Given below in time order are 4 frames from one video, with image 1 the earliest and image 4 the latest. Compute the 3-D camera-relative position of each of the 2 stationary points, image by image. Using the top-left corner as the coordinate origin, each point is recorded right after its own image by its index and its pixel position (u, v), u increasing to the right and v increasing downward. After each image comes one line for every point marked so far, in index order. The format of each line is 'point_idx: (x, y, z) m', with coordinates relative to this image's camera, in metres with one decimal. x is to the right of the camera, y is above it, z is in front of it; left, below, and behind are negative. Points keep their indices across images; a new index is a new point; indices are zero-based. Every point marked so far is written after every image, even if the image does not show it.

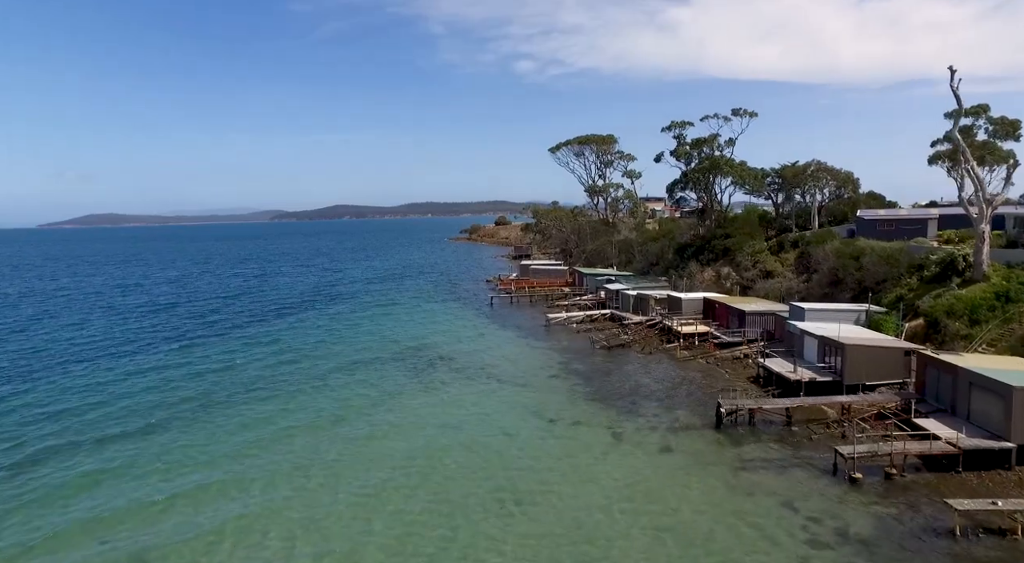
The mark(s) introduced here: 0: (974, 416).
0: (+14.1, -4.2, +19.0) m
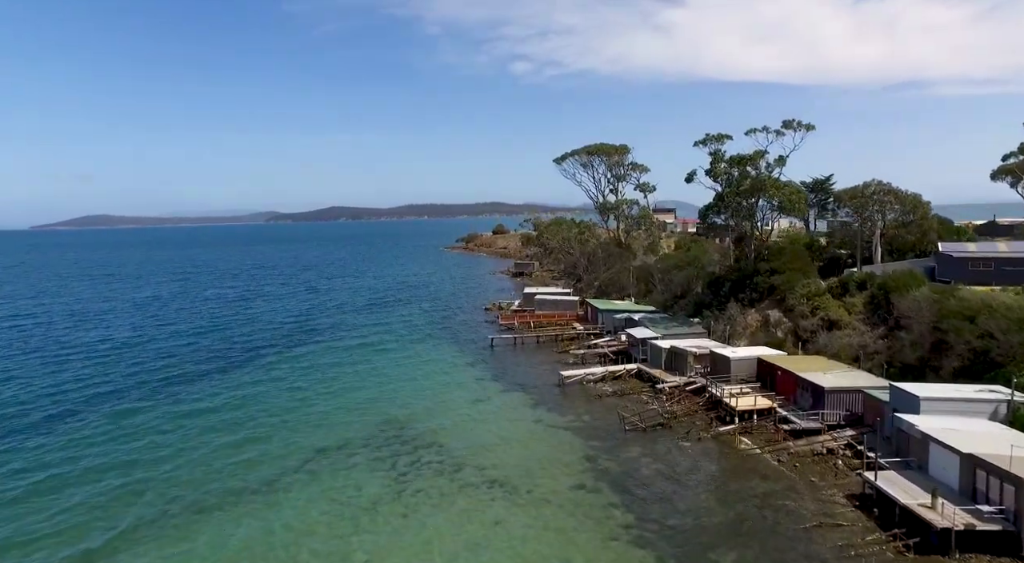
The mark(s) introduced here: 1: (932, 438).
0: (+14.6, -7.0, +11.1) m
1: (+13.5, -5.0, +19.9) m
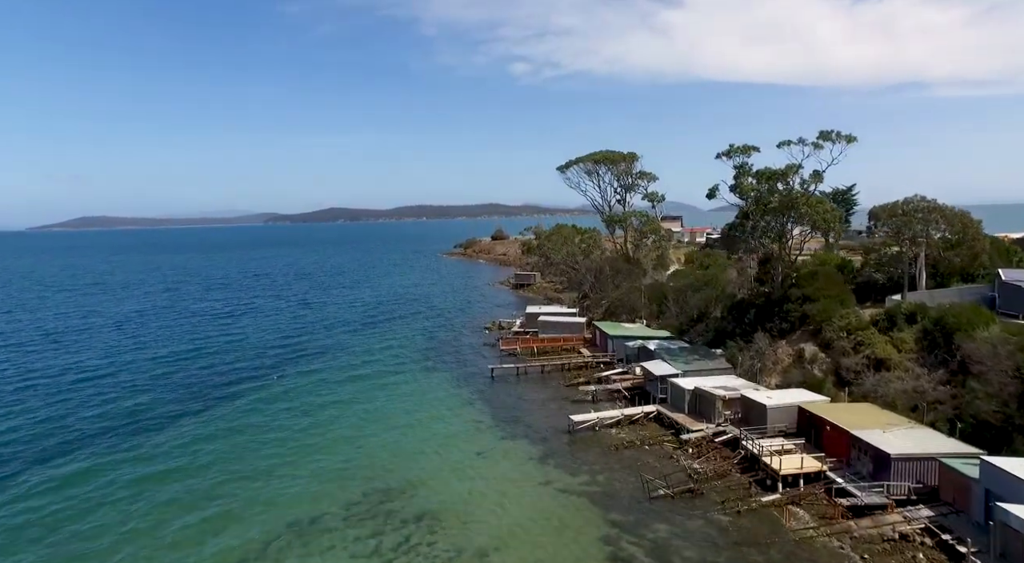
0: (+14.8, -8.6, +6.8) m
1: (+13.7, -6.6, +15.6) m
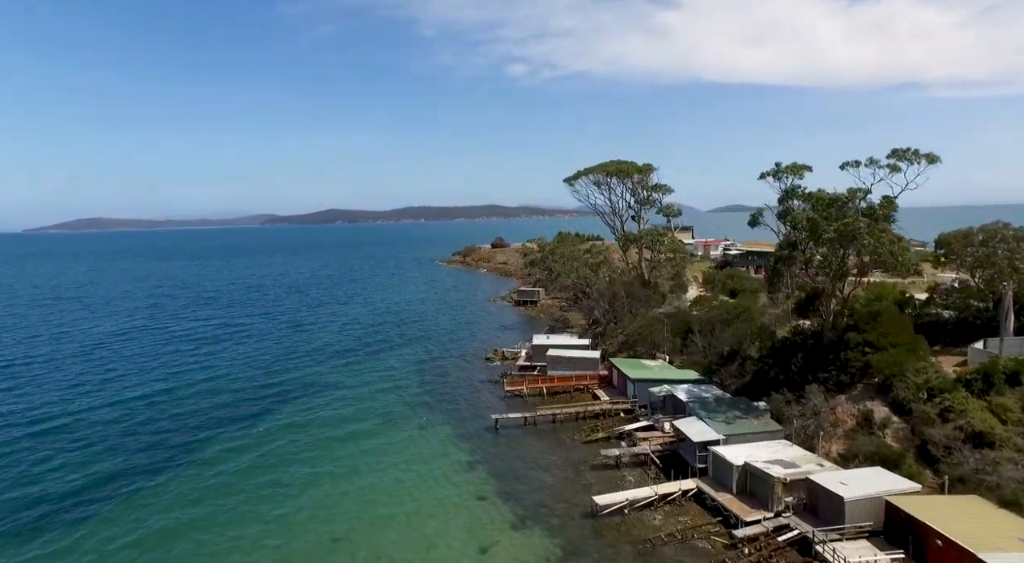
0: (+15.3, -10.7, +1.0) m
1: (+14.2, -8.8, +9.8) m
